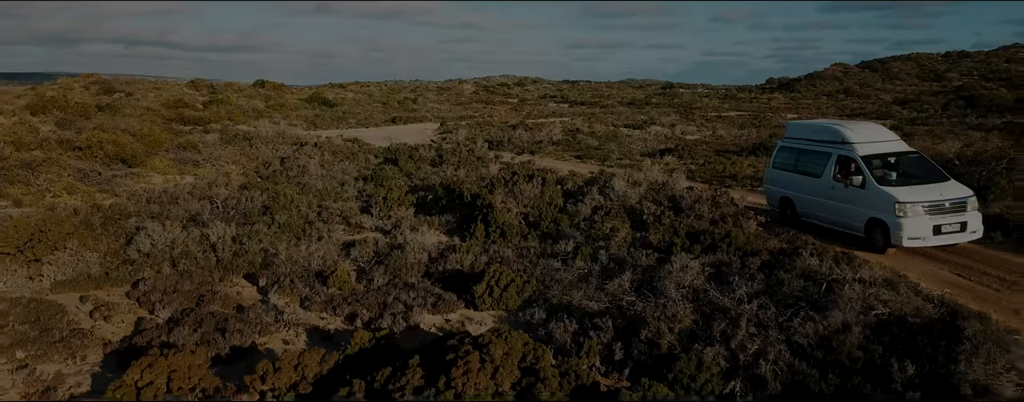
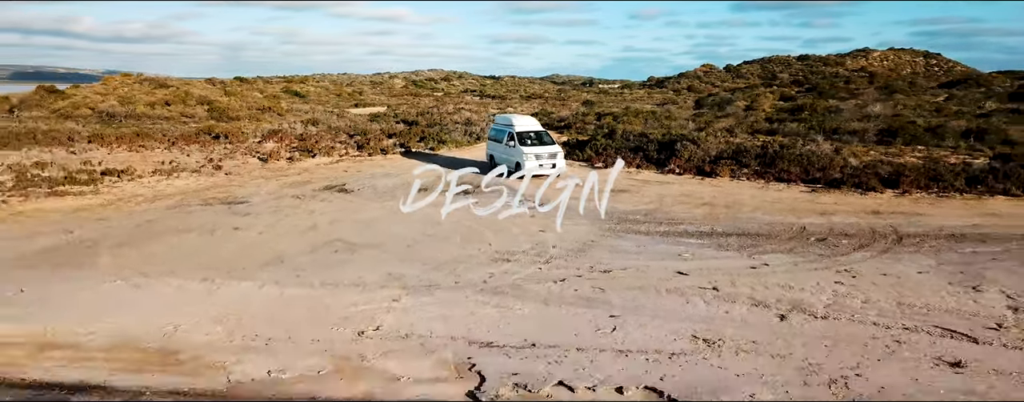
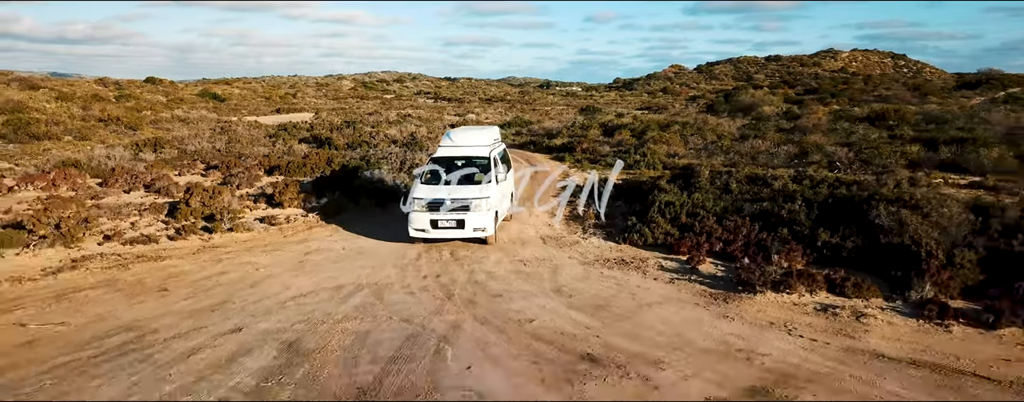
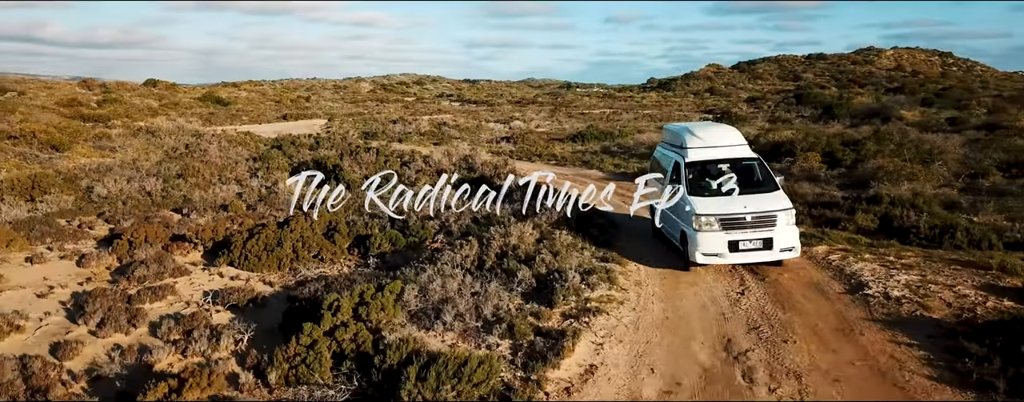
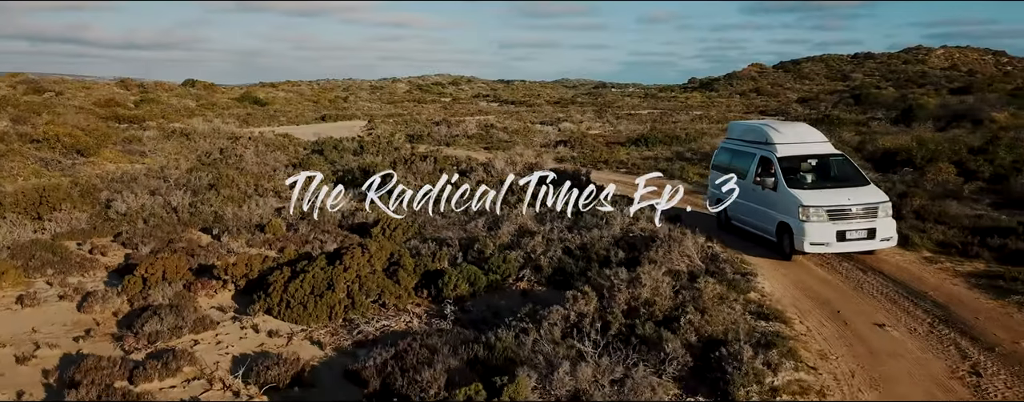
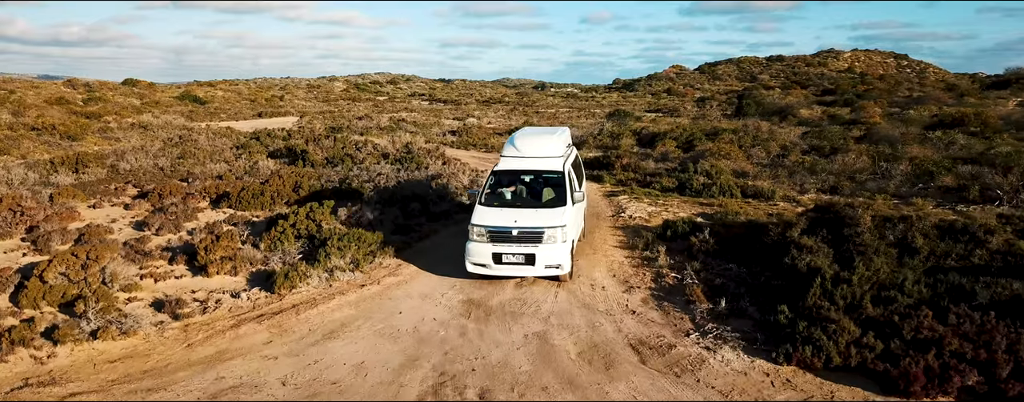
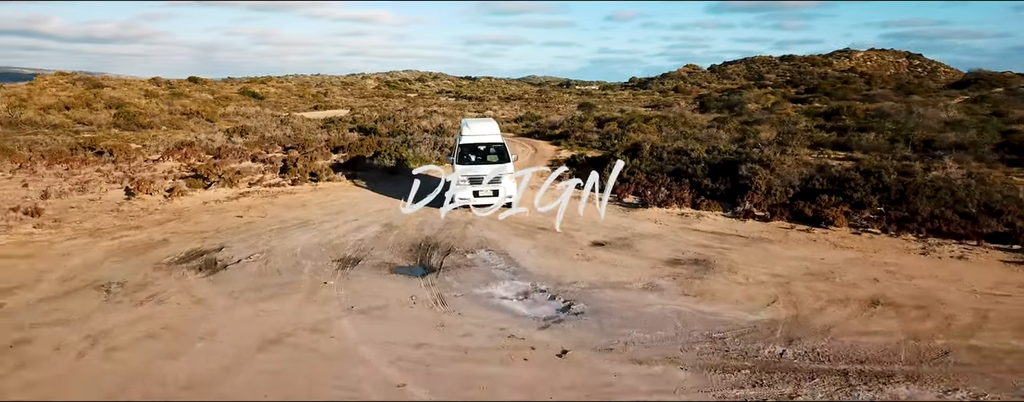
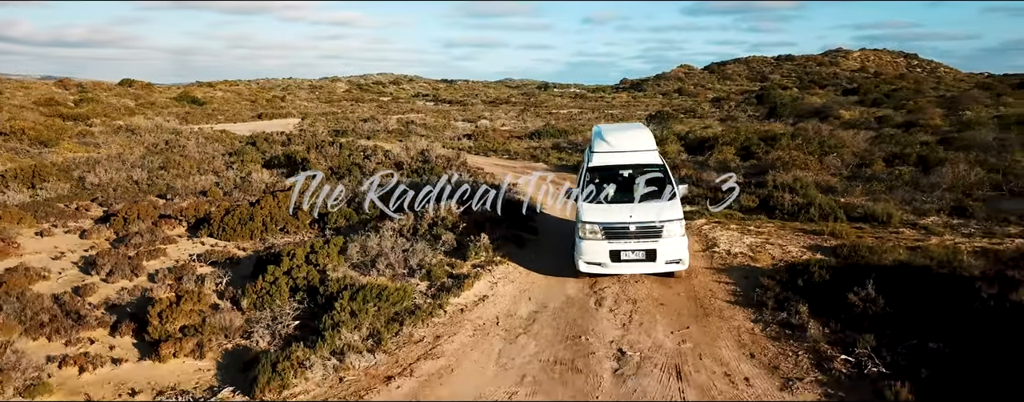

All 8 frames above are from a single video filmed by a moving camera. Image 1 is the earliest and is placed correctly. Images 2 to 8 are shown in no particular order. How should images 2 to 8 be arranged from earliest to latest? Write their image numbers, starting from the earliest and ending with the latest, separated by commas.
5, 4, 8, 6, 3, 7, 2
